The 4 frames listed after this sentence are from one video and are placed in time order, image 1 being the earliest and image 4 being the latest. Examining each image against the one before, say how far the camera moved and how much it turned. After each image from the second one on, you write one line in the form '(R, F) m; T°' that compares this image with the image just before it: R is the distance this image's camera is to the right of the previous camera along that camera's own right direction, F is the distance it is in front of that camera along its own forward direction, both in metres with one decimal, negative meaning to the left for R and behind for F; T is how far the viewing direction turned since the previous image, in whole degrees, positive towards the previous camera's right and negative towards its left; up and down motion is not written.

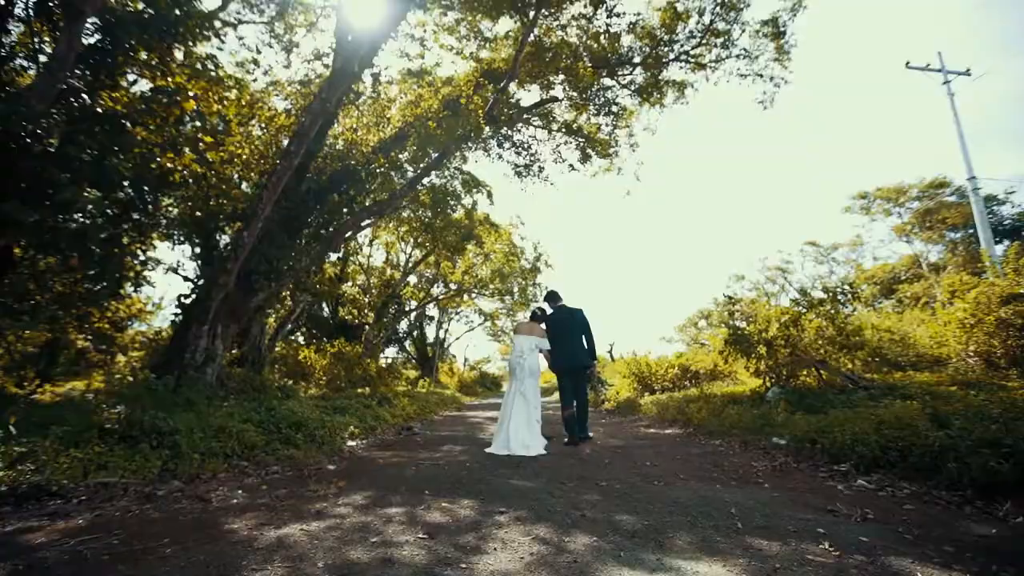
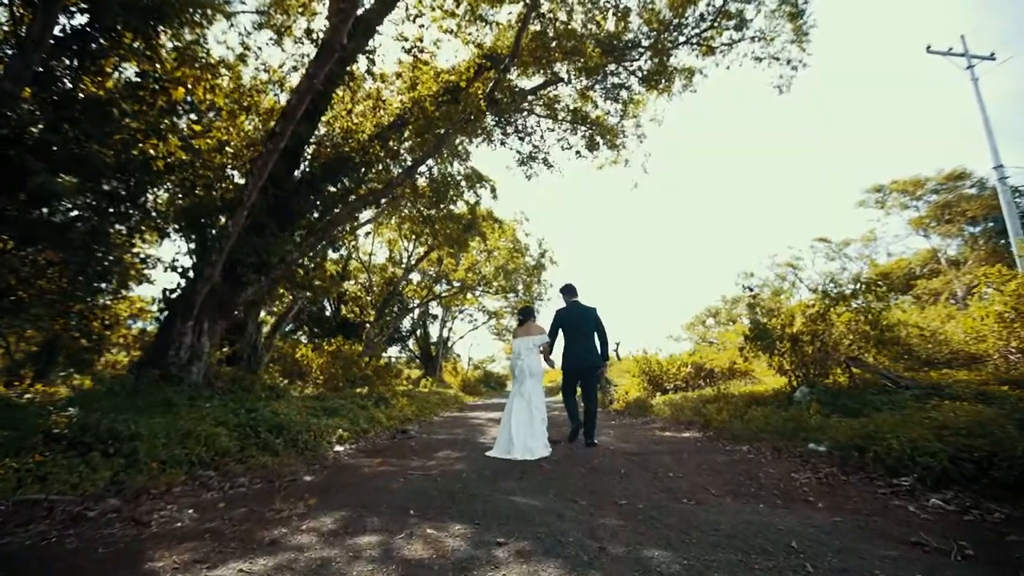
(0.0, +0.8) m; -1°
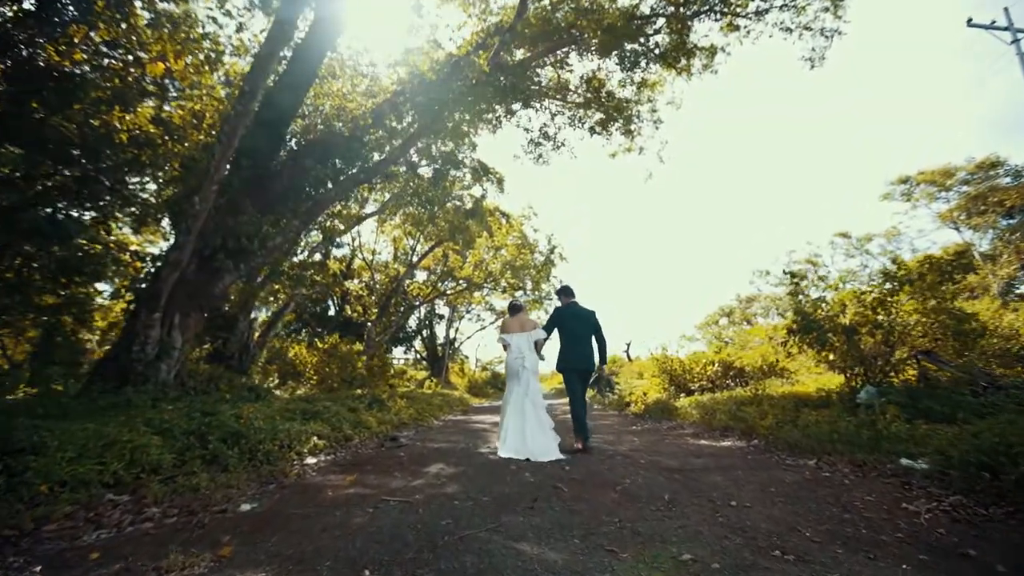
(0.0, +1.3) m; -1°
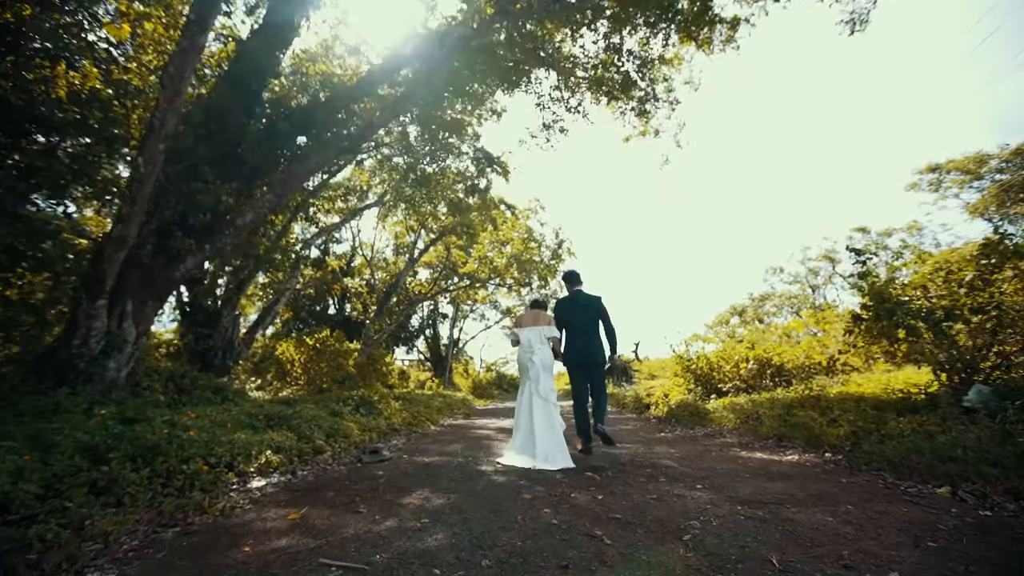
(0.0, +1.5) m; 0°
